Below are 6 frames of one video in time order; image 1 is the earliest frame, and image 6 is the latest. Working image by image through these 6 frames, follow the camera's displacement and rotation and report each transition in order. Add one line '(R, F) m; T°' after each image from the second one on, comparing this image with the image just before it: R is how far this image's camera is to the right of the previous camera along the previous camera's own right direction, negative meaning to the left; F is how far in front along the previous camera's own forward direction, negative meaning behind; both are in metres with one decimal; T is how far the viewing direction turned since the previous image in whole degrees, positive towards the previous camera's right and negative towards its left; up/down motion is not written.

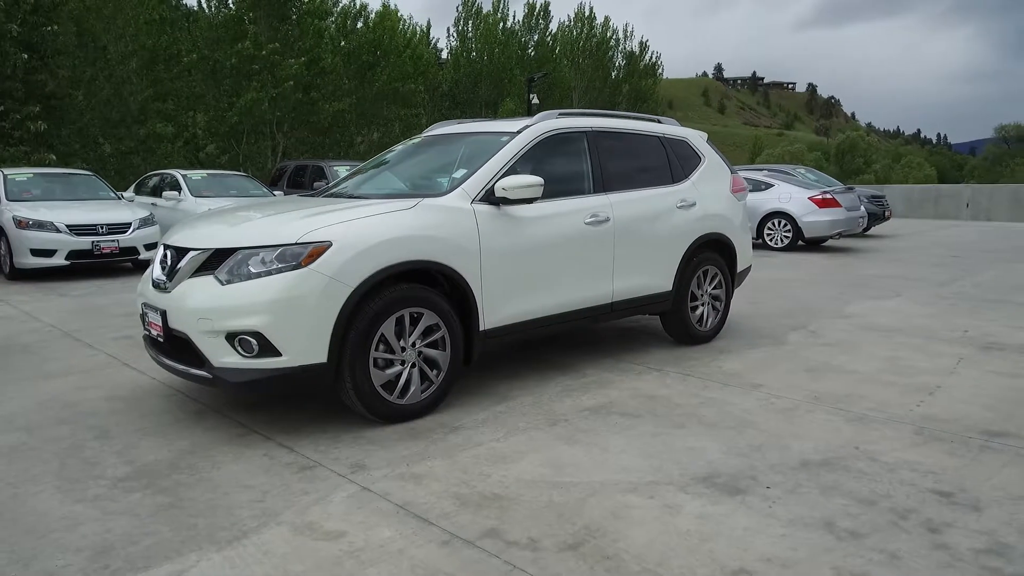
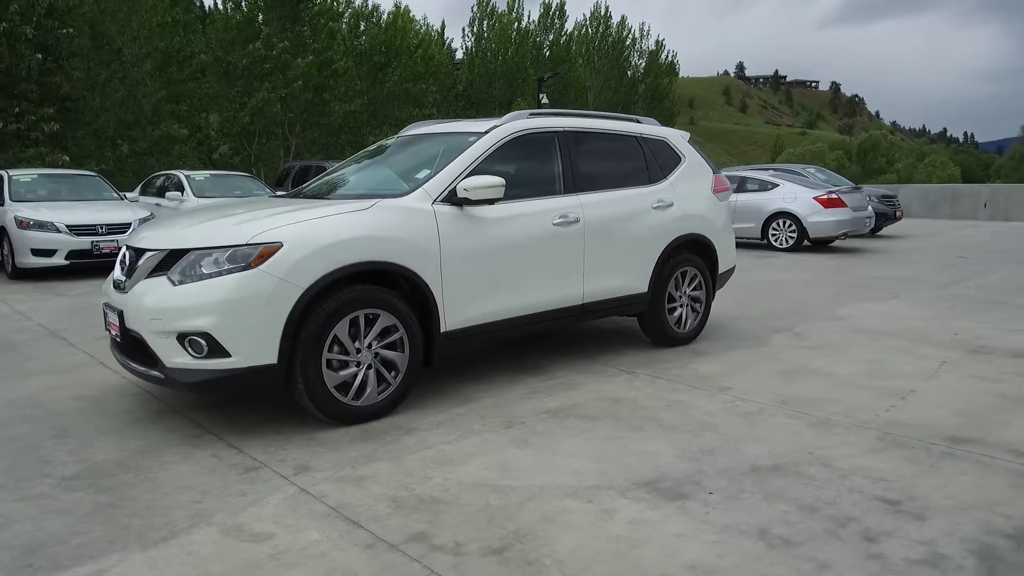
(+0.4, 0.0) m; -2°
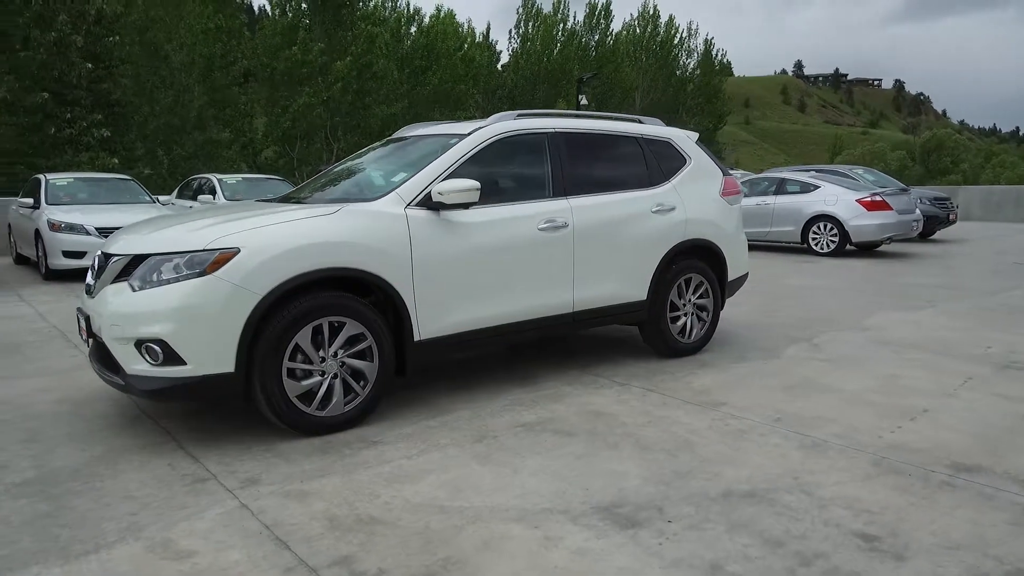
(+0.5, +0.2) m; -4°
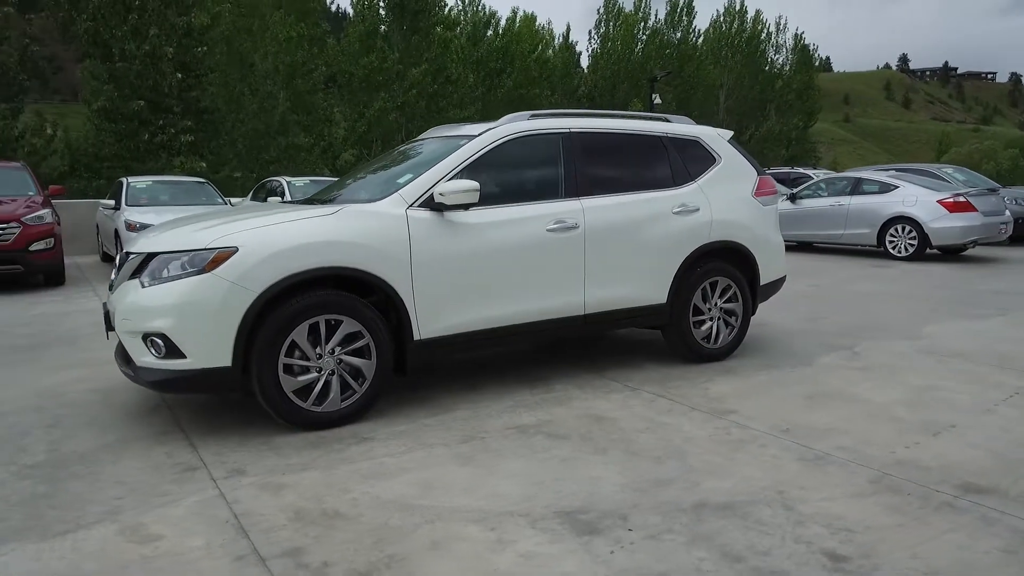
(+0.6, +0.1) m; -7°
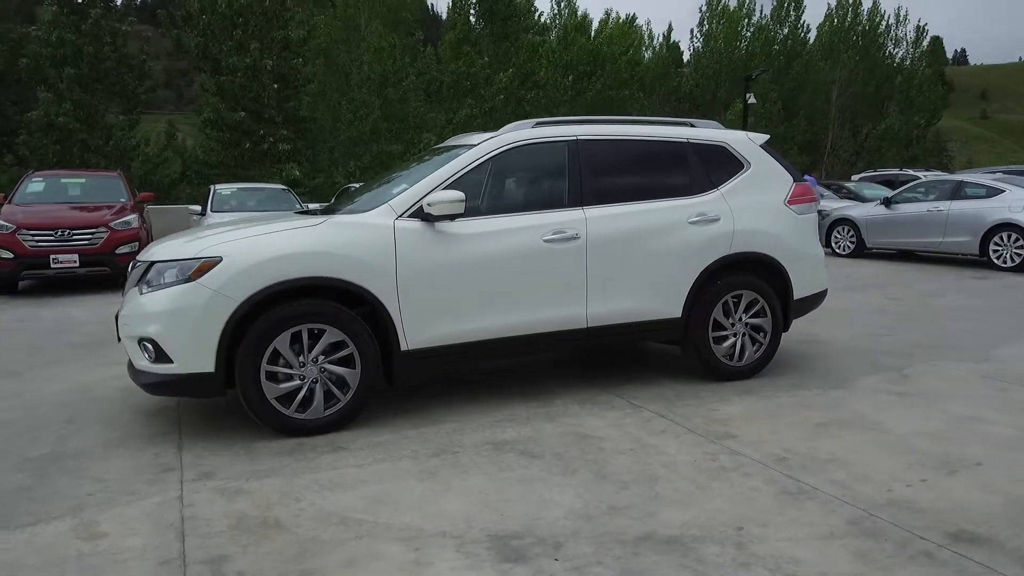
(+0.8, +0.2) m; -8°
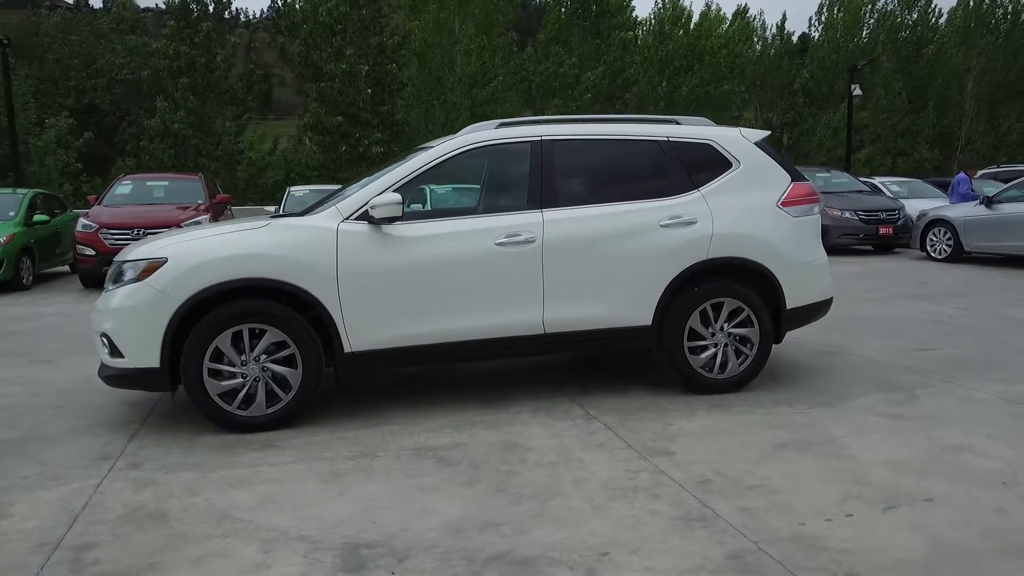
(+1.2, +0.2) m; -9°
